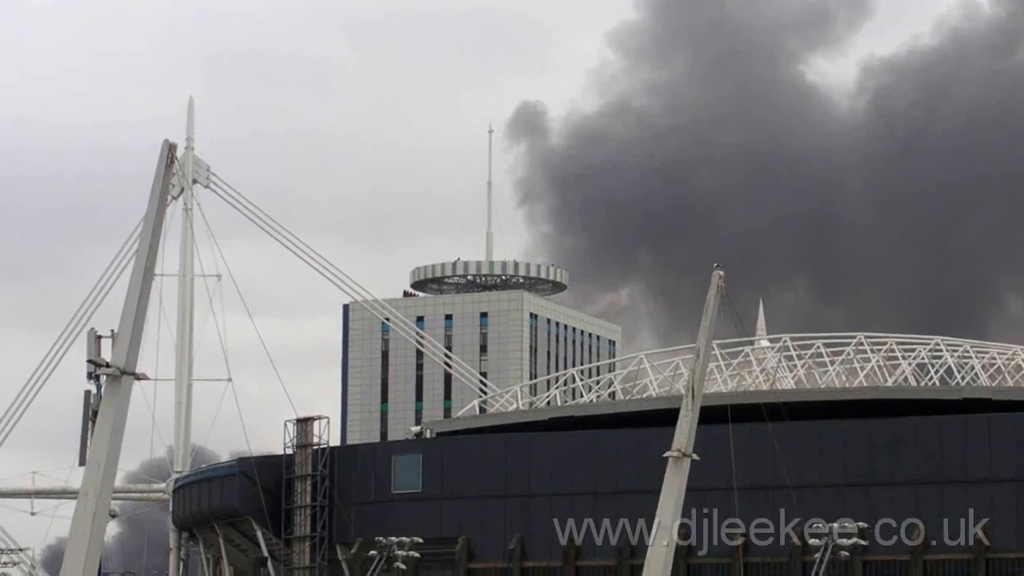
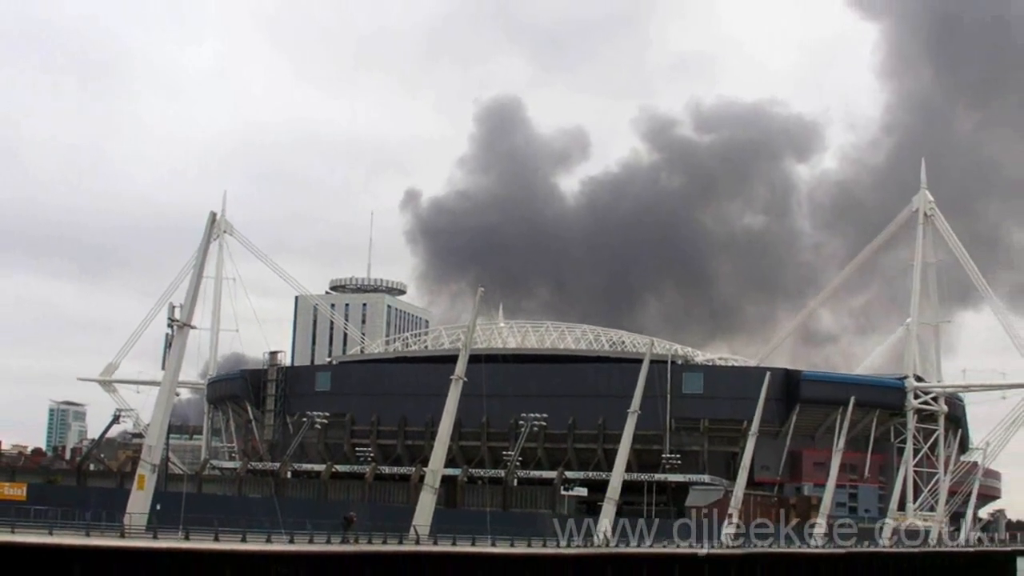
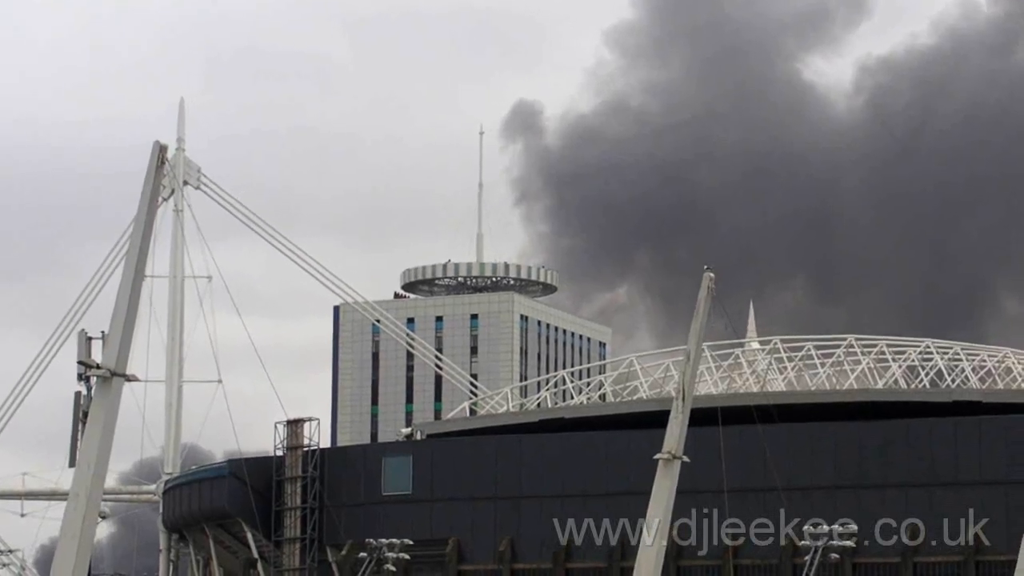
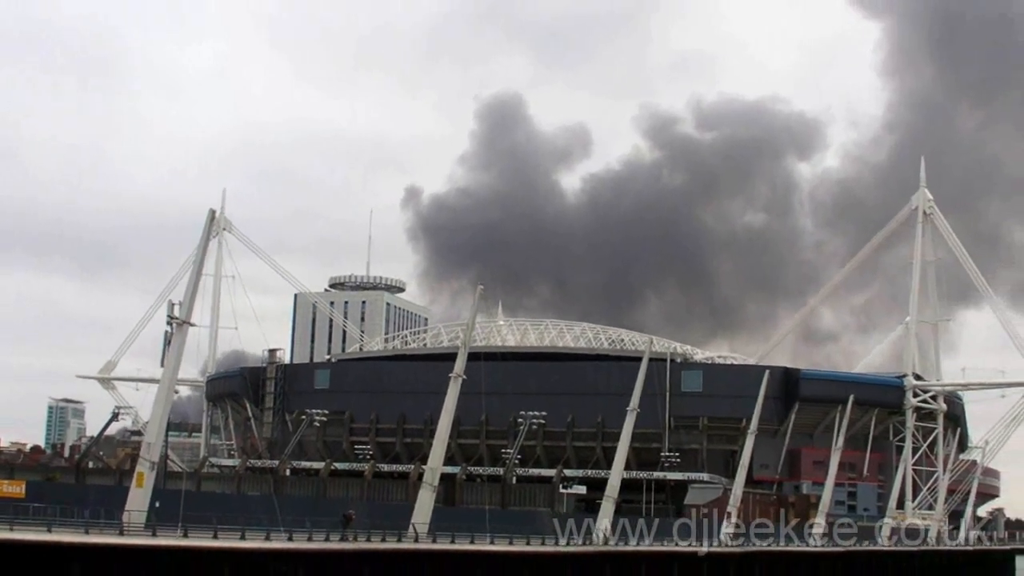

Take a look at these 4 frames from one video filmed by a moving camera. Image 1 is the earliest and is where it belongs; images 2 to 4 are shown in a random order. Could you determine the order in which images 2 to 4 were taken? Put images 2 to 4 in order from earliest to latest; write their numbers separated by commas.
3, 2, 4
